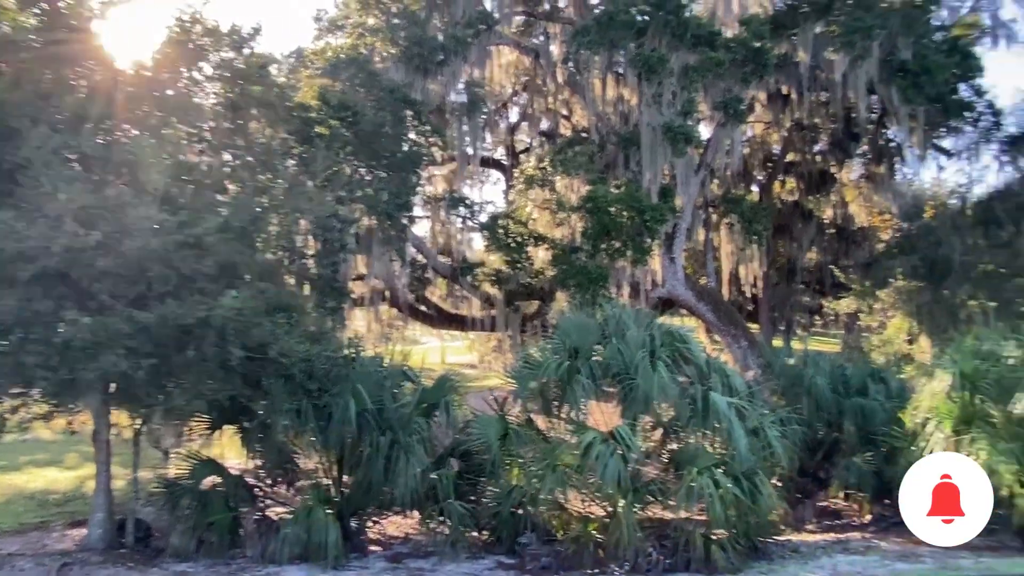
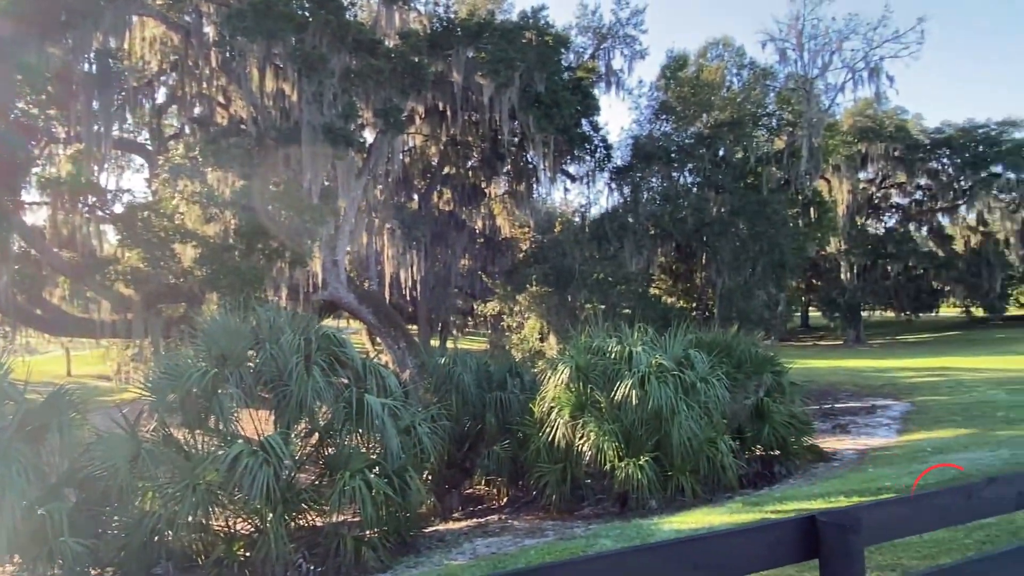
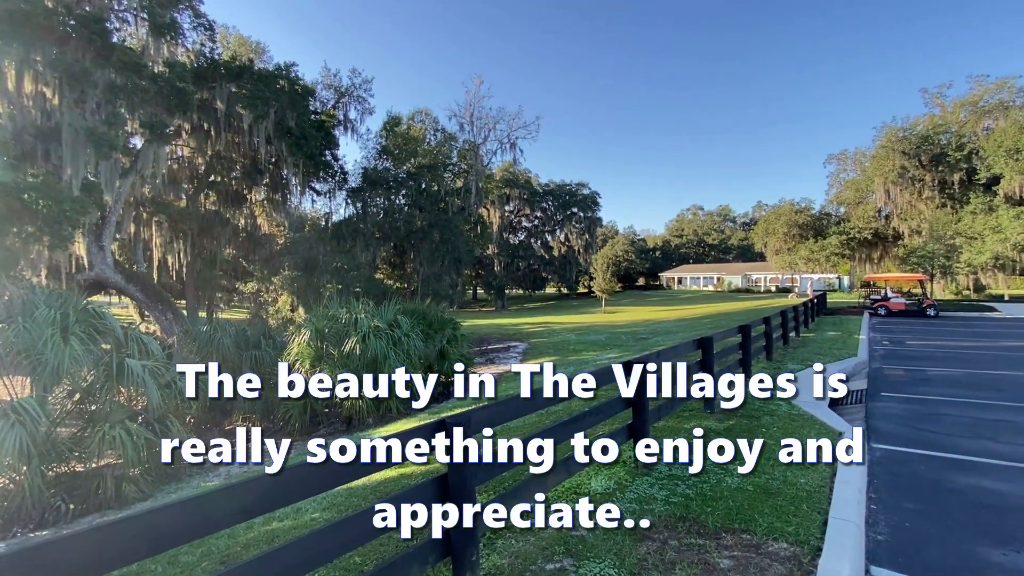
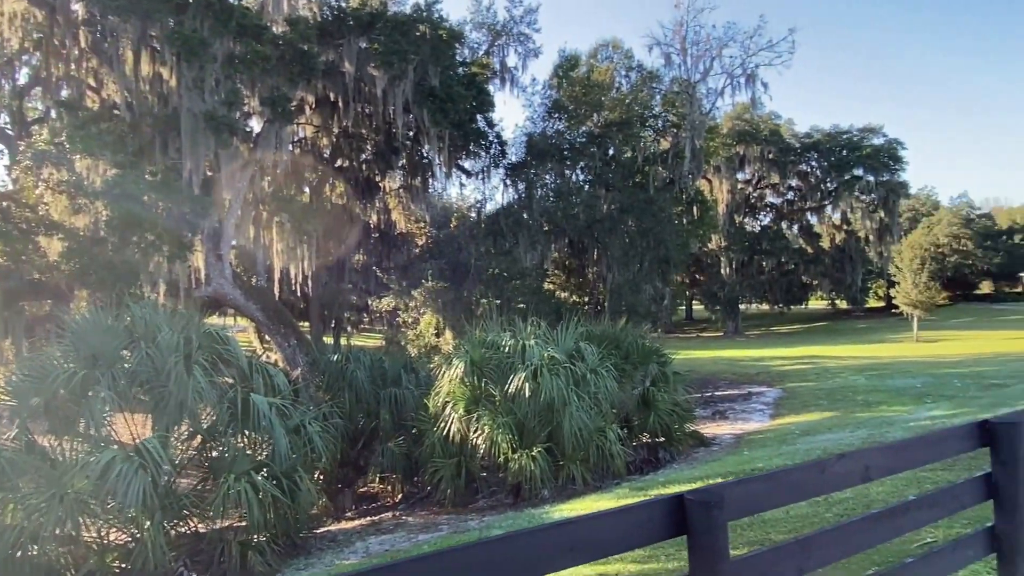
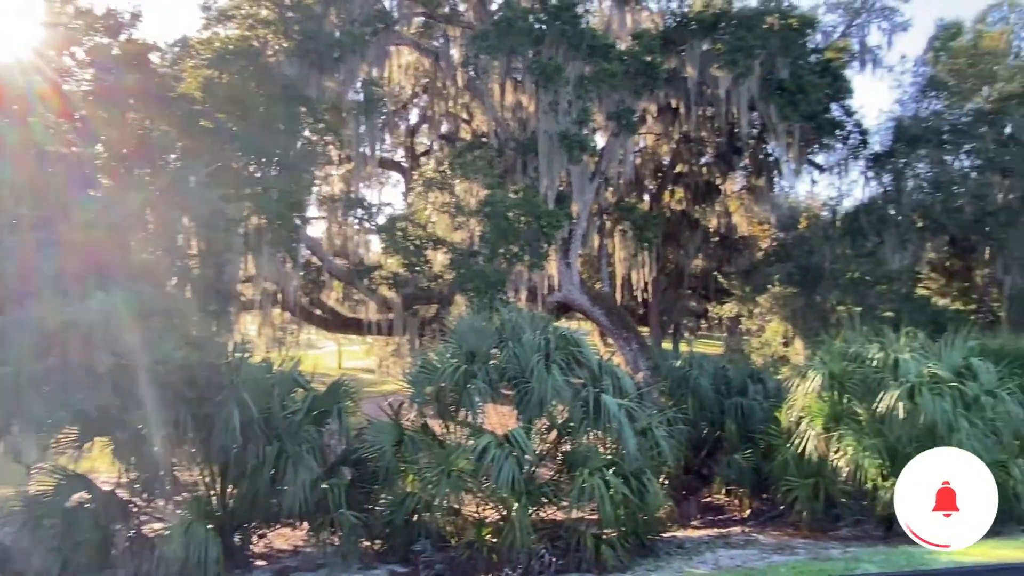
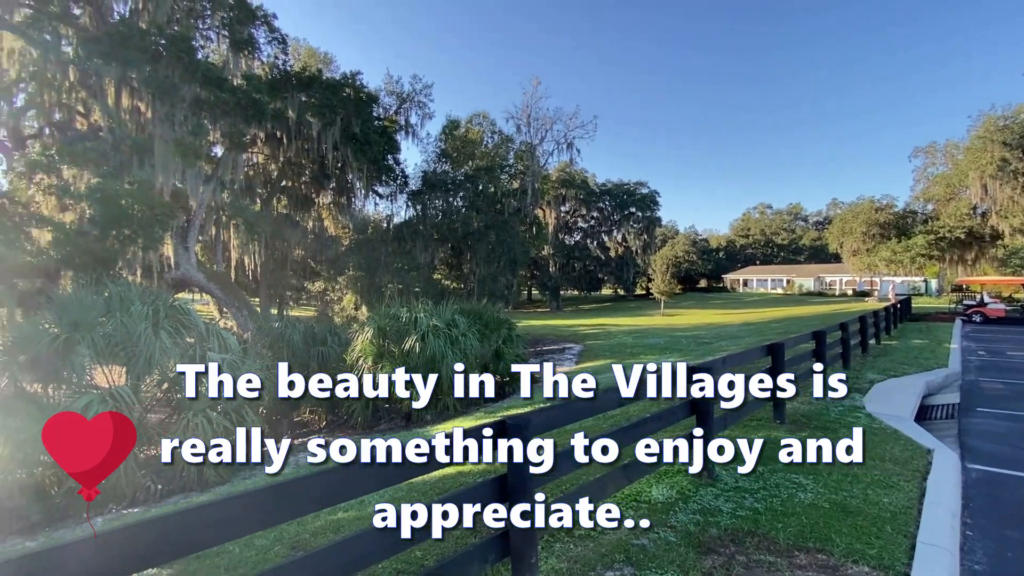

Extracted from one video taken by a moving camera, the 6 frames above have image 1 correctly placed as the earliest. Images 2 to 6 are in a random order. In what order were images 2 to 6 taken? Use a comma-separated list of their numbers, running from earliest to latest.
5, 2, 4, 3, 6
